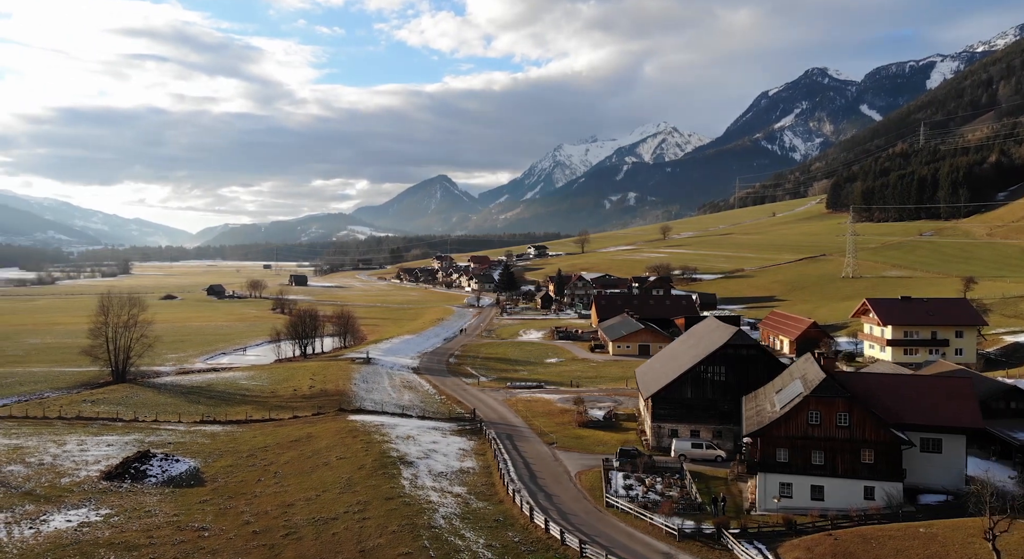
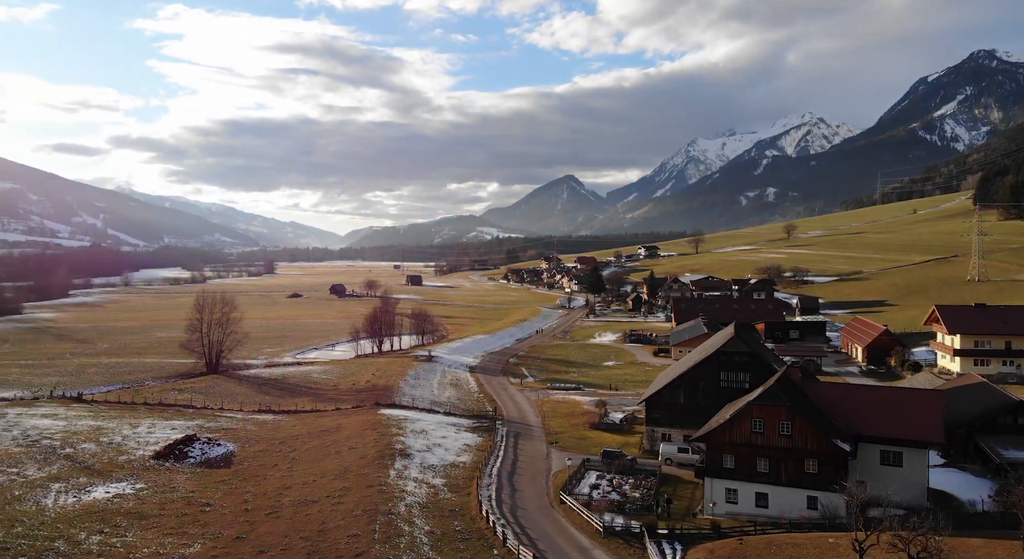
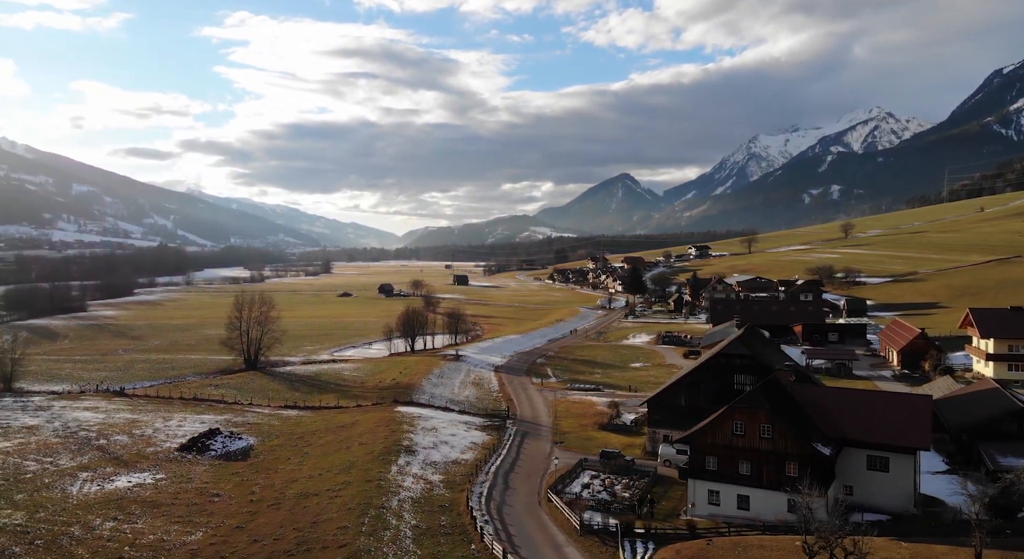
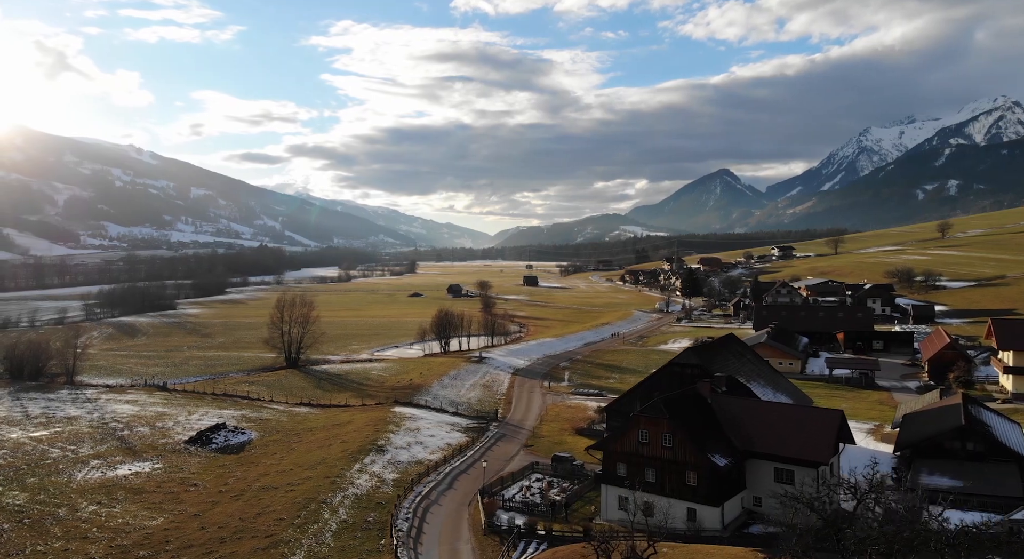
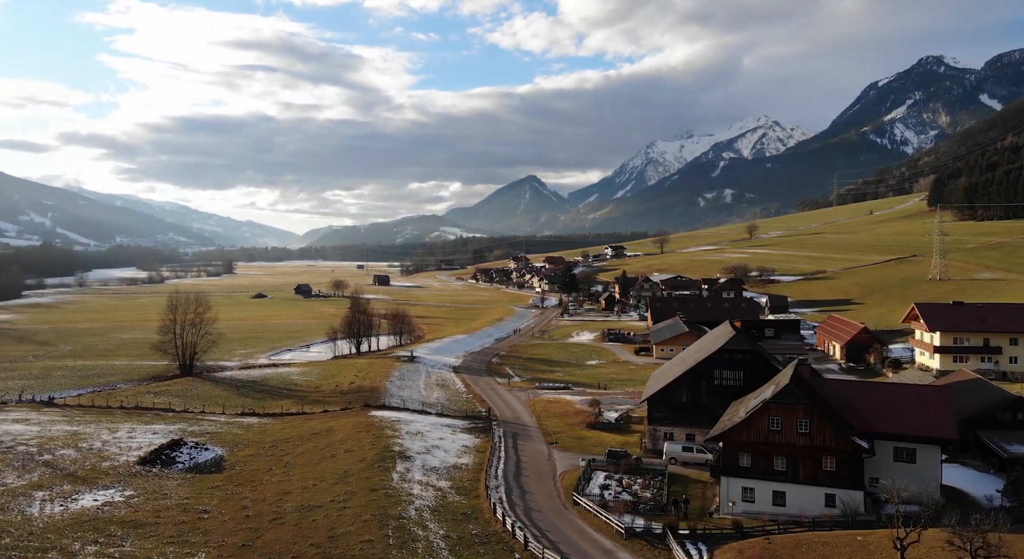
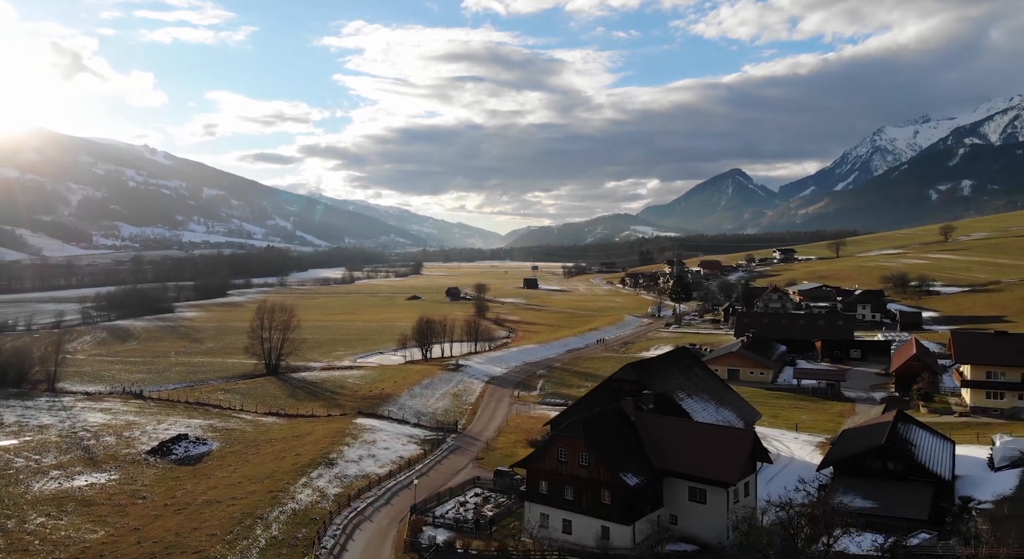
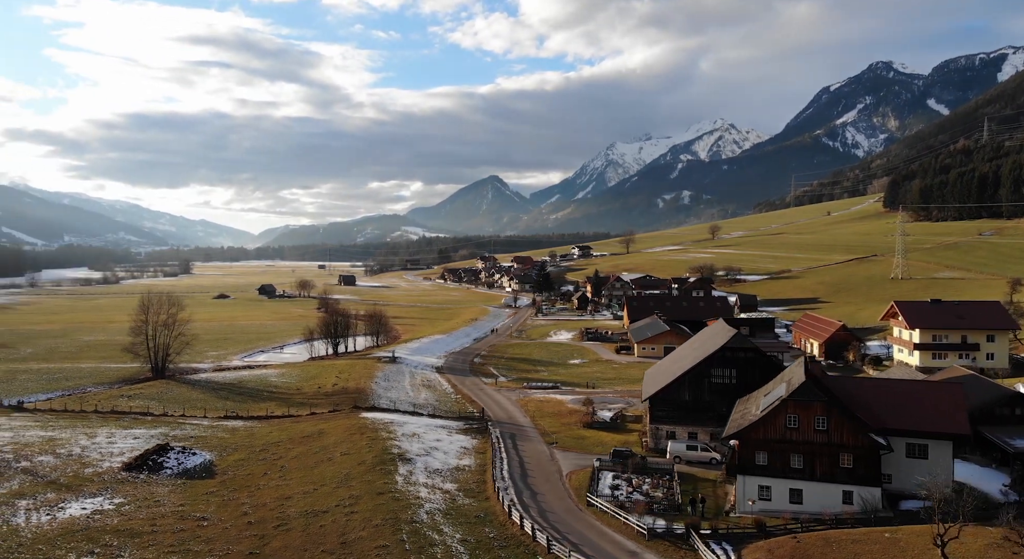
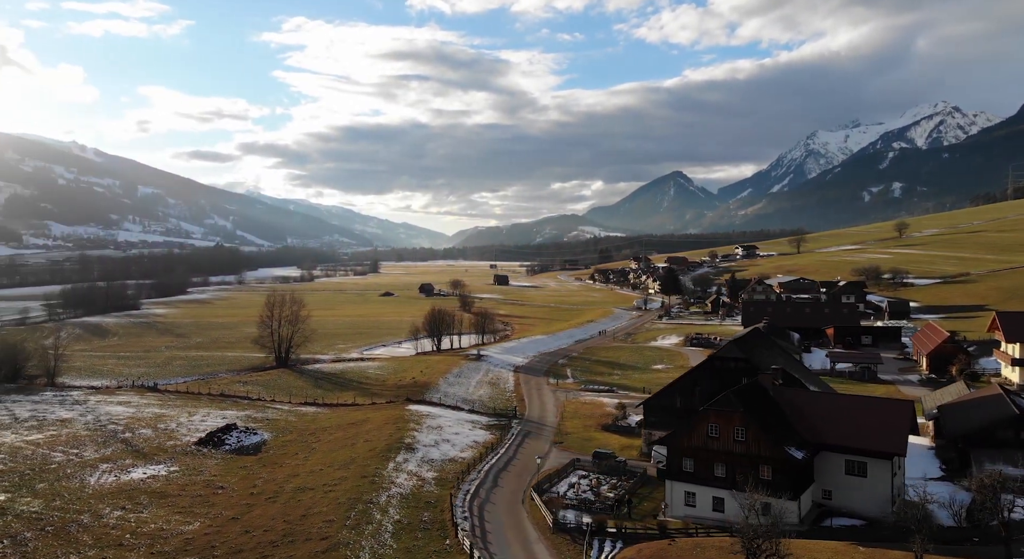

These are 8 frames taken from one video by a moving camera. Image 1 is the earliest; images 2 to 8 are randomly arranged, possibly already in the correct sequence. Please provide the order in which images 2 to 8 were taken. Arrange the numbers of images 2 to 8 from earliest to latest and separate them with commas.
7, 5, 2, 3, 8, 4, 6
